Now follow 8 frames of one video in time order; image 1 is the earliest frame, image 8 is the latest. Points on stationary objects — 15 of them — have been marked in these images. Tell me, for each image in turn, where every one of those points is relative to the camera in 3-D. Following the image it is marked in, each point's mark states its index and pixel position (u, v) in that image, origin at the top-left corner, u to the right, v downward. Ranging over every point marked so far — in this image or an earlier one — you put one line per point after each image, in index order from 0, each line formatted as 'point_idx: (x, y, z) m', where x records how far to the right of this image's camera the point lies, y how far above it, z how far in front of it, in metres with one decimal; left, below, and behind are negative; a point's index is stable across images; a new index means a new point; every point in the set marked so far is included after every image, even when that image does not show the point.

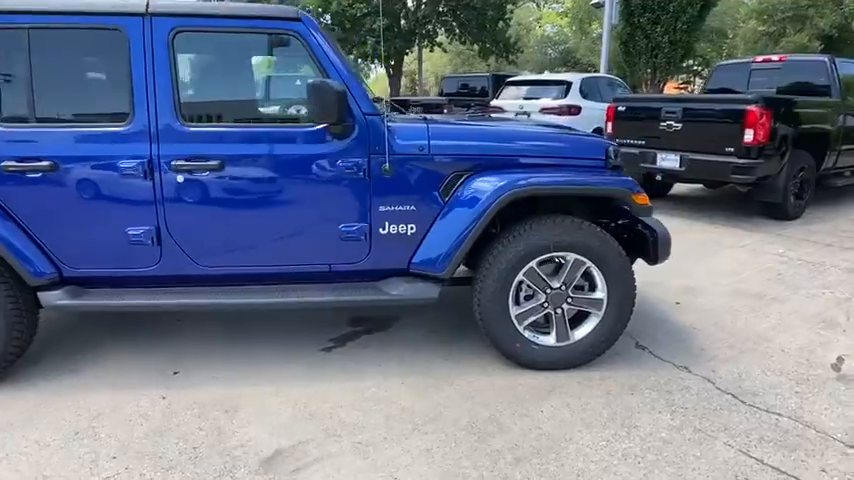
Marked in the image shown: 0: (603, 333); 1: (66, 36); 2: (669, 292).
0: (+1.0, -0.5, +3.5) m
1: (-1.8, +1.0, +3.1) m
2: (+1.9, -0.4, +4.8) m
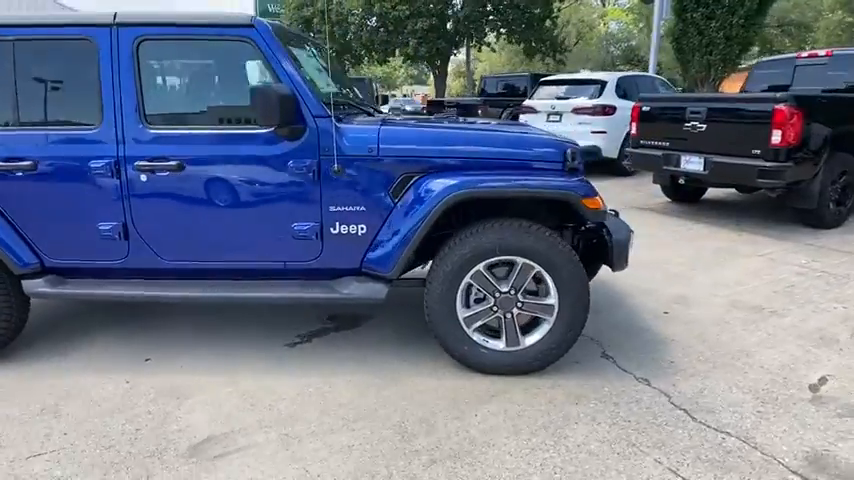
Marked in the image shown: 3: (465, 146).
0: (+0.7, -0.6, +3.4) m
1: (-2.1, +1.1, +3.4) m
2: (+1.8, -0.5, +4.6) m
3: (+0.2, +0.5, +3.4) m
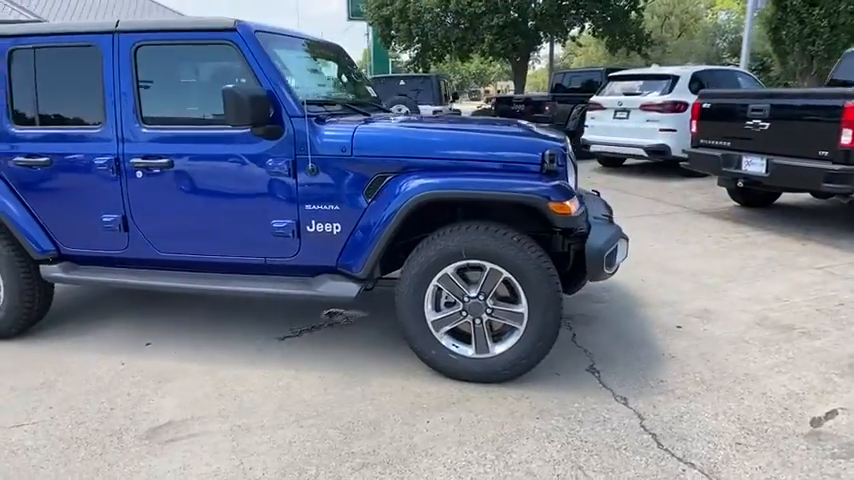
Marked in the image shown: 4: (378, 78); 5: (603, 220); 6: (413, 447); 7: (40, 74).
0: (+0.5, -0.6, +3.3) m
1: (-2.2, +1.1, +3.7) m
2: (+1.8, -0.5, +4.3) m
3: (+0.1, +0.5, +3.4) m
4: (-1.2, +3.1, +11.5) m
5: (+1.0, +0.1, +3.6) m
6: (-0.1, -1.0, +2.9) m
7: (-2.4, +1.0, +3.7) m
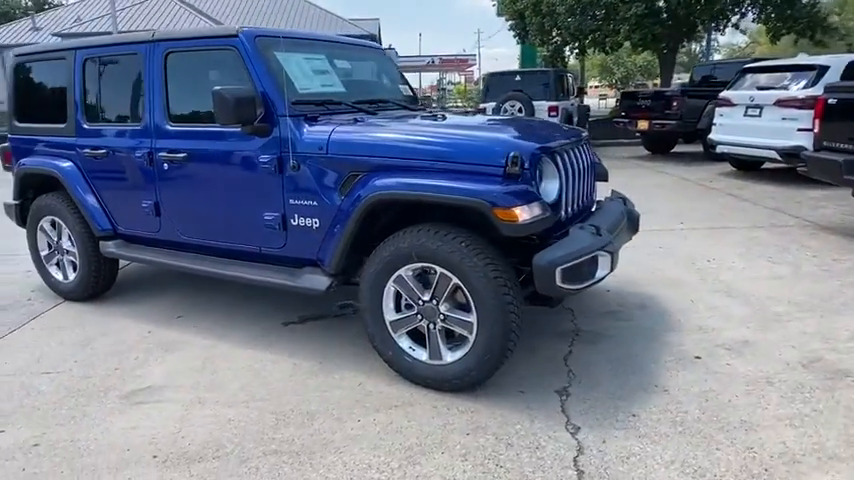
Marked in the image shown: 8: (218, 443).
0: (+0.2, -0.6, +3.1) m
1: (-2.2, +1.3, +4.3) m
2: (+1.7, -0.7, +3.7) m
3: (-0.1, +0.5, +3.3) m
4: (+1.1, +3.1, +11.4) m
5: (+0.9, +0.1, +3.3) m
6: (-0.5, -1.0, +2.9) m
7: (-2.3, +1.1, +4.3) m
8: (-1.0, -1.0, +2.9) m
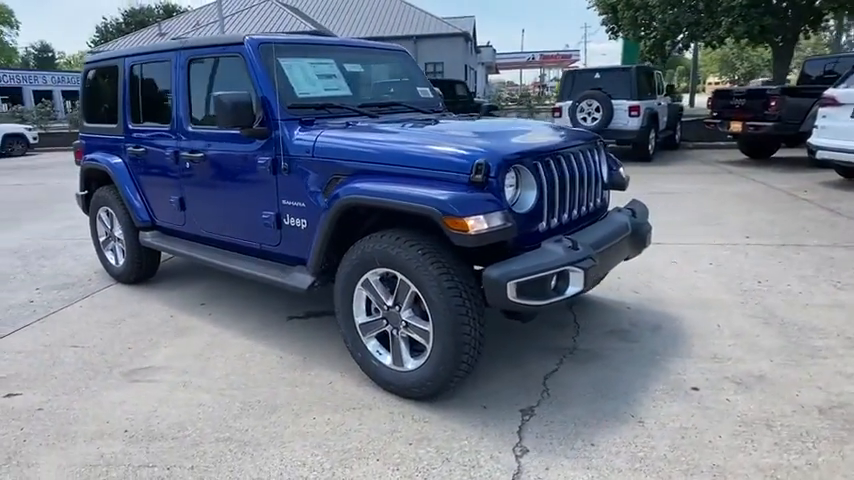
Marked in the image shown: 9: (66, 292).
0: (0.0, -0.7, +3.1) m
1: (-2.1, +1.3, +4.6) m
2: (+1.6, -0.8, +3.4) m
3: (-0.2, +0.5, +3.3) m
4: (+2.6, +3.1, +11.0) m
5: (+0.7, 0.0, +3.1) m
6: (-0.7, -1.0, +3.0) m
7: (-2.2, +1.2, +4.7) m
8: (-1.3, -0.9, +3.1) m
9: (-3.0, -0.4, +5.1) m
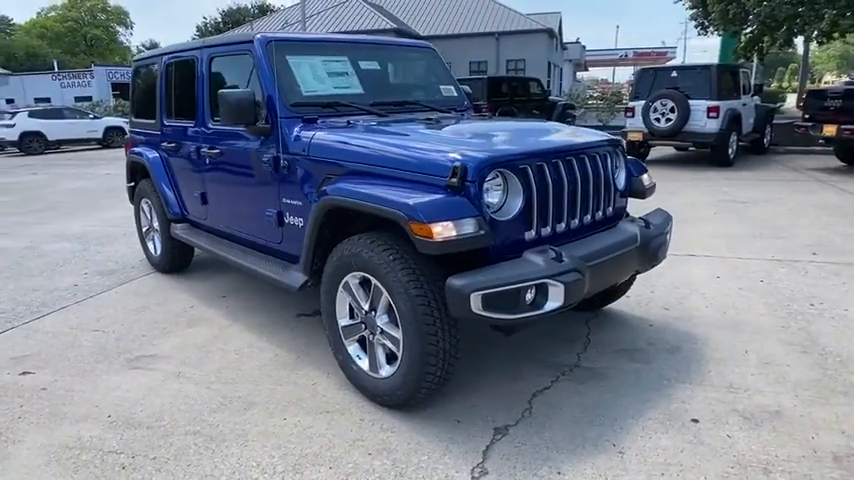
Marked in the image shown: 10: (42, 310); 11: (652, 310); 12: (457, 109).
0: (-0.1, -0.7, +3.0) m
1: (-1.9, +1.4, +4.8) m
2: (+1.4, -0.8, +3.1) m
3: (-0.3, +0.5, +3.3) m
4: (+3.8, +2.9, +10.4) m
5: (+0.6, -0.1, +2.9) m
6: (-0.9, -1.0, +3.0) m
7: (-2.0, +1.3, +4.9) m
8: (-1.4, -0.9, +3.2) m
9: (-2.8, -0.3, +5.4) m
10: (-3.0, -0.5, +4.7) m
11: (+1.6, -0.5, +4.4) m
12: (+0.2, +1.0, +4.6) m
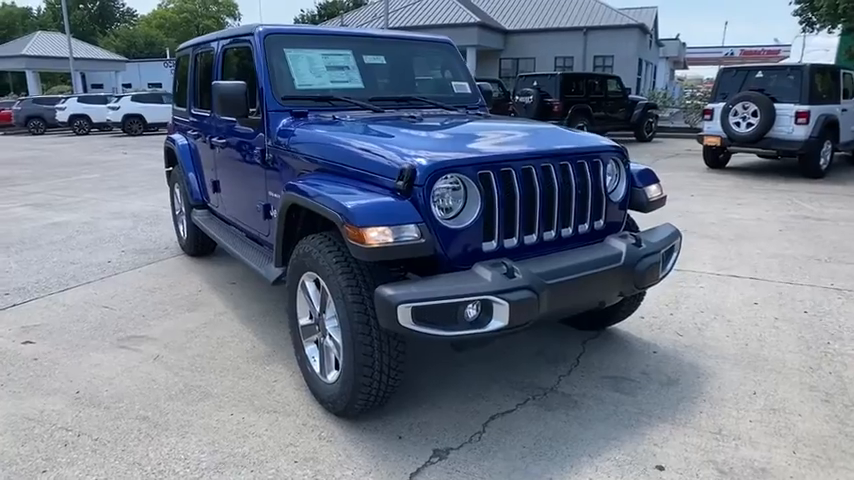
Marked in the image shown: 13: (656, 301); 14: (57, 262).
0: (-0.4, -0.7, +2.9) m
1: (-1.7, +1.5, +4.9) m
2: (+1.2, -1.0, +2.7) m
3: (-0.5, +0.5, +3.1) m
4: (+4.8, +2.7, +9.6) m
5: (+0.3, -0.1, +2.7) m
6: (-1.2, -0.9, +3.0) m
7: (-1.8, +1.4, +5.0) m
8: (-1.6, -0.8, +3.3) m
9: (-2.7, -0.2, +5.7) m
10: (-2.9, -0.4, +5.0) m
11: (+1.5, -0.6, +4.0) m
12: (+0.3, +1.0, +4.4) m
13: (+1.7, -0.4, +4.5) m
14: (-3.3, -0.2, +5.5) m
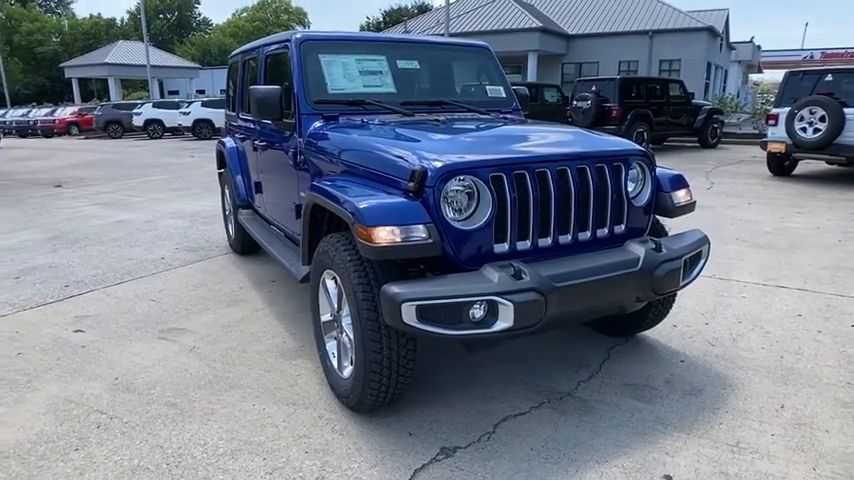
0: (-0.4, -0.7, +3.0) m
1: (-1.4, +1.5, +5.1) m
2: (+1.2, -1.0, +2.6) m
3: (-0.4, +0.5, +3.2) m
4: (+5.6, +2.5, +9.1) m
5: (+0.3, -0.1, +2.7) m
6: (-1.1, -0.9, +3.2) m
7: (-1.5, +1.4, +5.3) m
8: (-1.5, -0.8, +3.5) m
9: (-2.3, -0.1, +6.0) m
10: (-2.6, -0.3, +5.3) m
11: (+1.7, -0.7, +3.8) m
12: (+0.5, +0.9, +4.4) m
13: (+1.9, -0.5, +4.4) m
14: (-3.0, -0.2, +5.9) m
